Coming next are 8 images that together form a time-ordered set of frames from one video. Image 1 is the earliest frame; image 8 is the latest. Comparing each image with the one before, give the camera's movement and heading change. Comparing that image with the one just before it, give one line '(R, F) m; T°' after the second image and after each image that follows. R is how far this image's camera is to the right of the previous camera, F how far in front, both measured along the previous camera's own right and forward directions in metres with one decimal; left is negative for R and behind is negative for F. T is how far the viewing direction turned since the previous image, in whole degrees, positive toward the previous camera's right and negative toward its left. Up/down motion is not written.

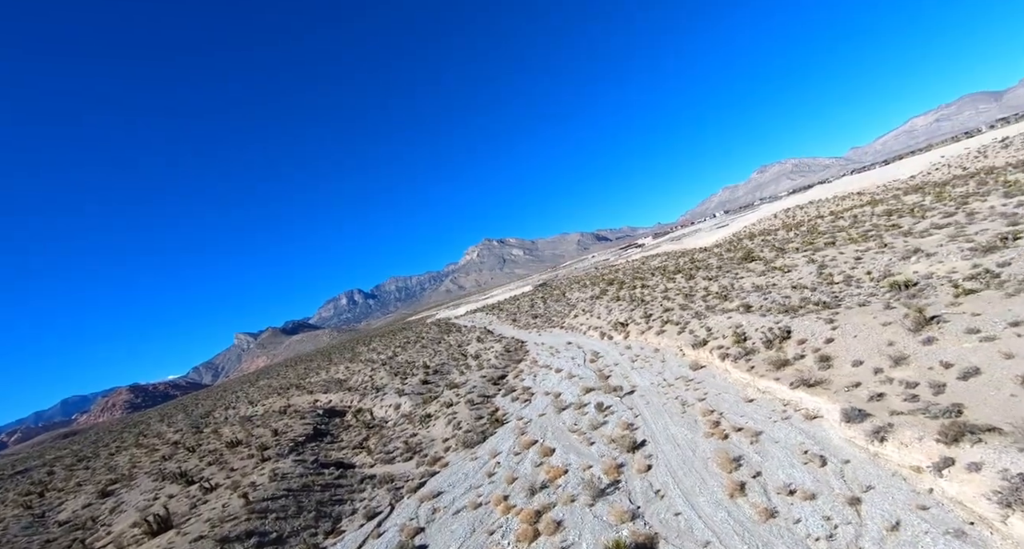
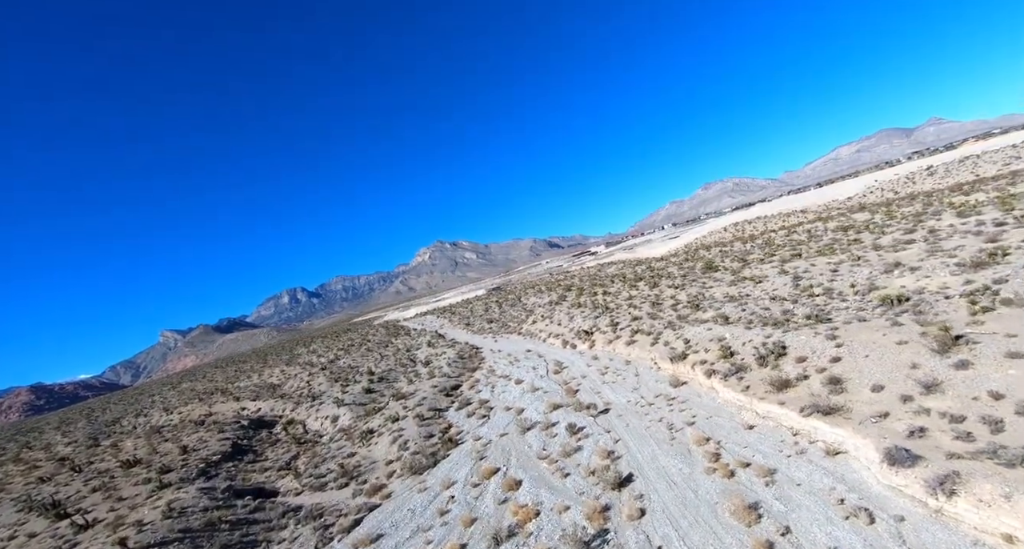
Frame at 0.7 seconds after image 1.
(-0.4, +2.3) m; +6°
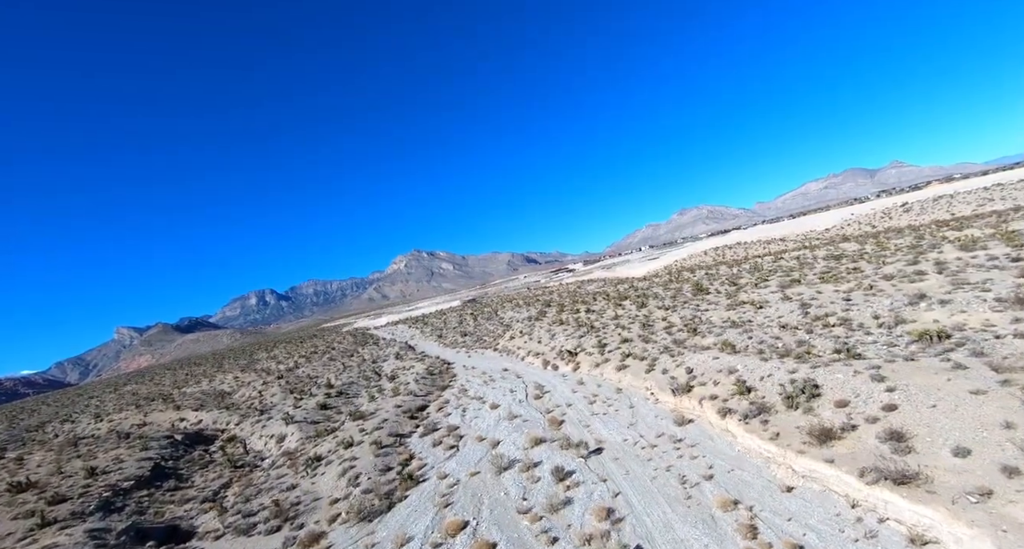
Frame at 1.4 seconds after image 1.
(-0.2, +2.4) m; +3°
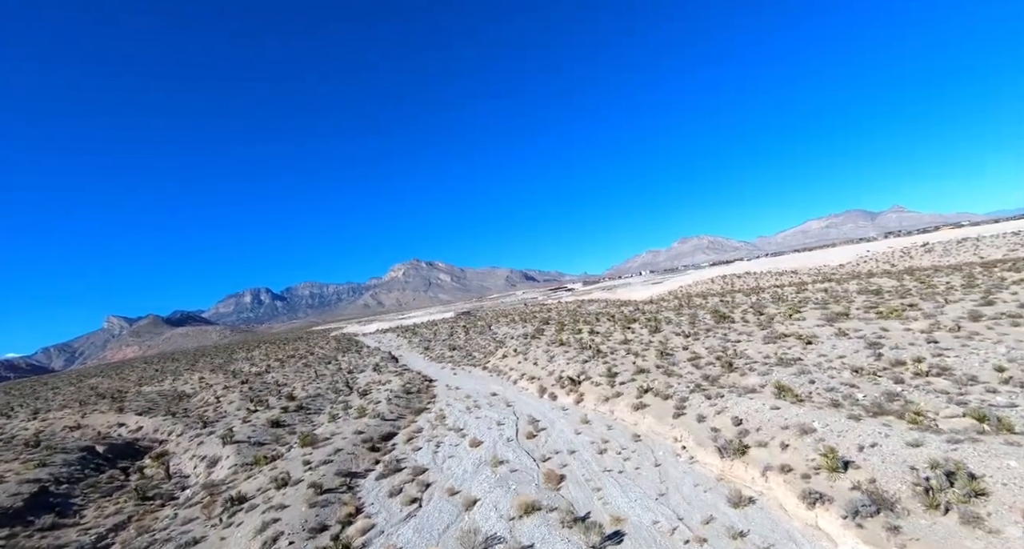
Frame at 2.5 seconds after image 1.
(0.0, +3.8) m; 0°
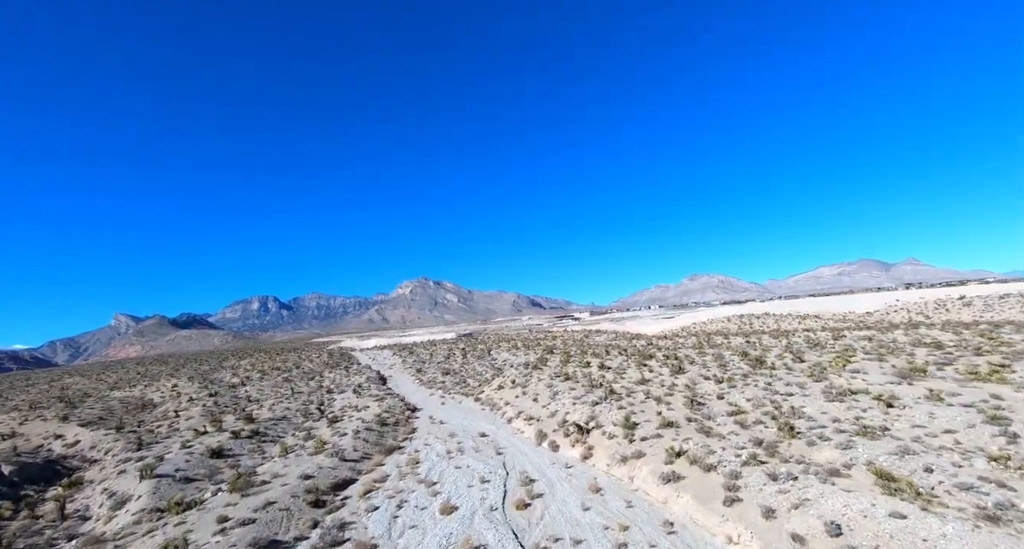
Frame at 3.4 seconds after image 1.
(+0.2, +3.6) m; -1°
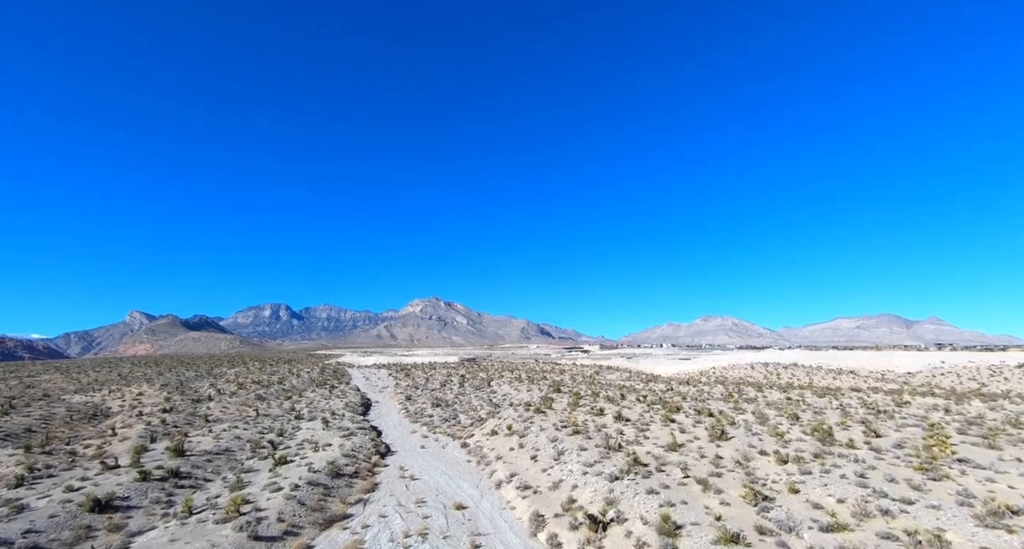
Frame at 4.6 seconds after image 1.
(+0.3, +4.6) m; -2°
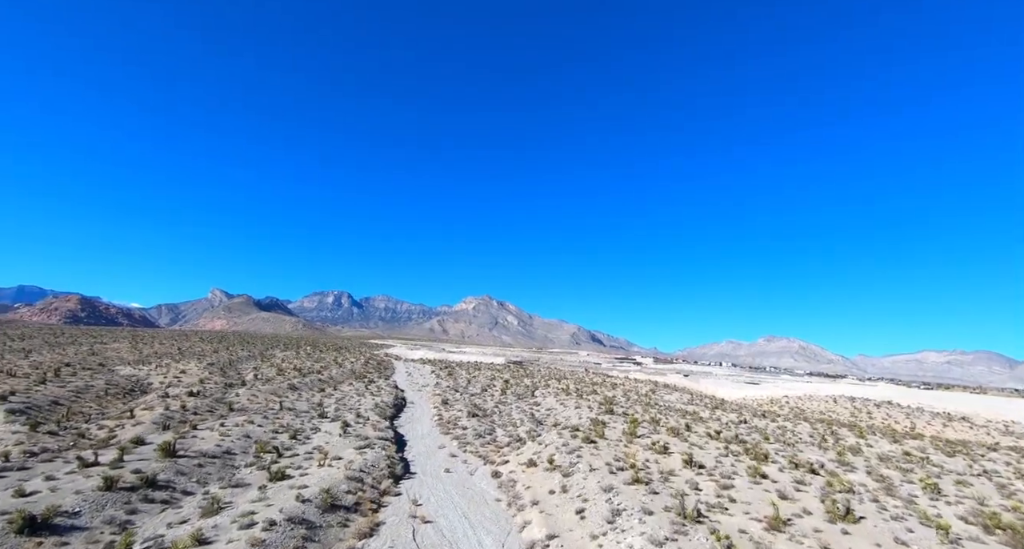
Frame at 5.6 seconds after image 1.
(0.0, +4.0) m; -7°
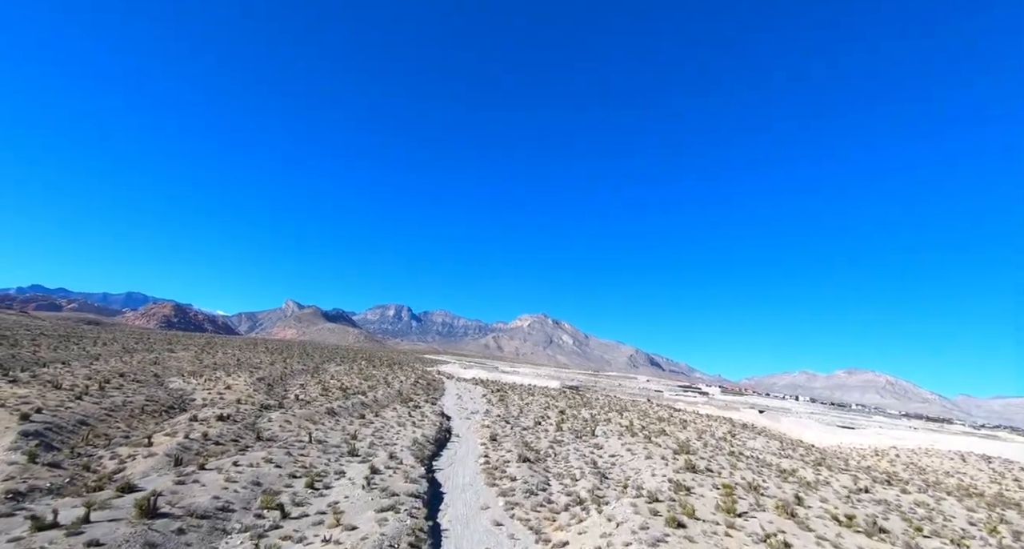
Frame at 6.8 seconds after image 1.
(-0.3, +4.4) m; -7°
